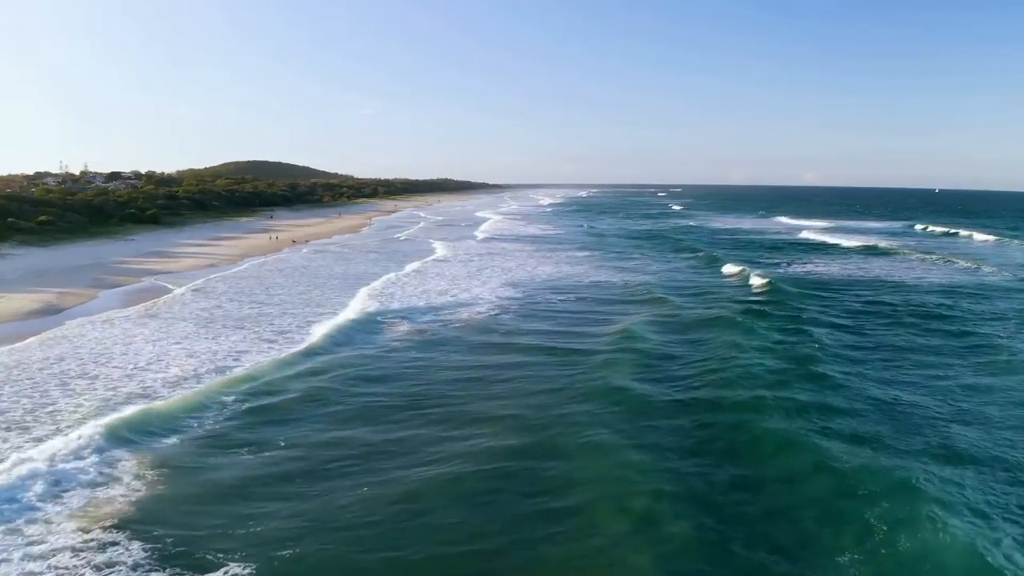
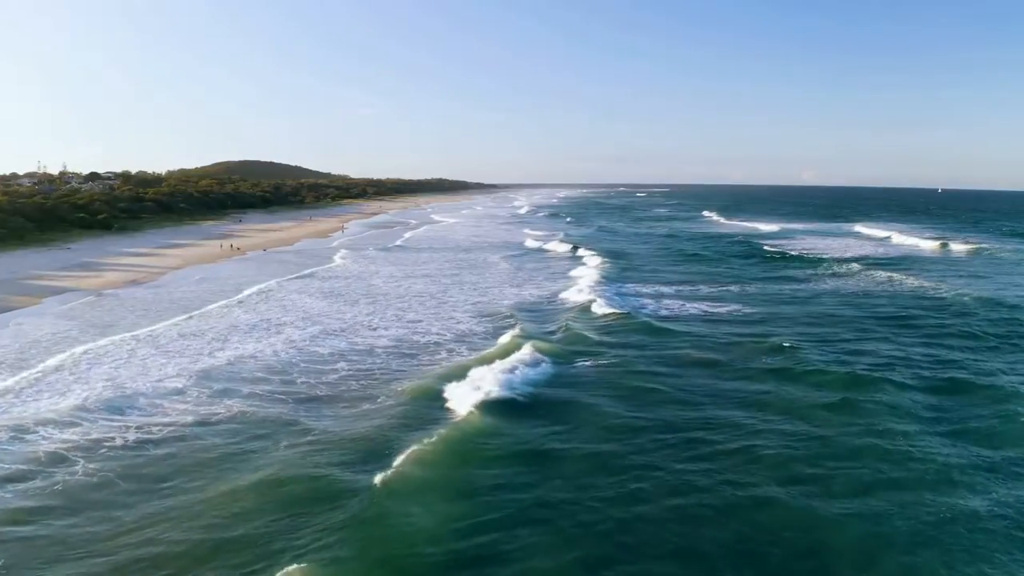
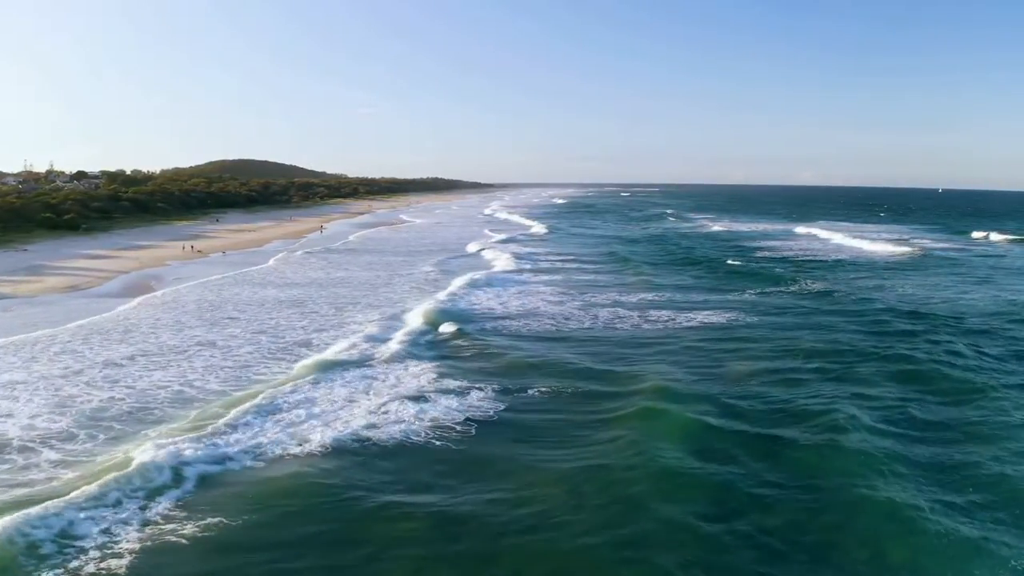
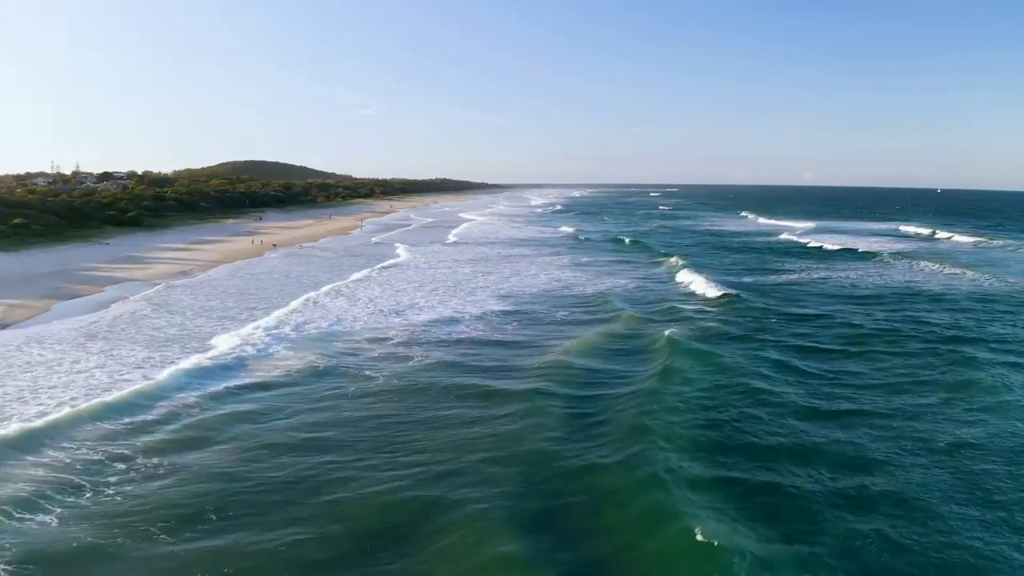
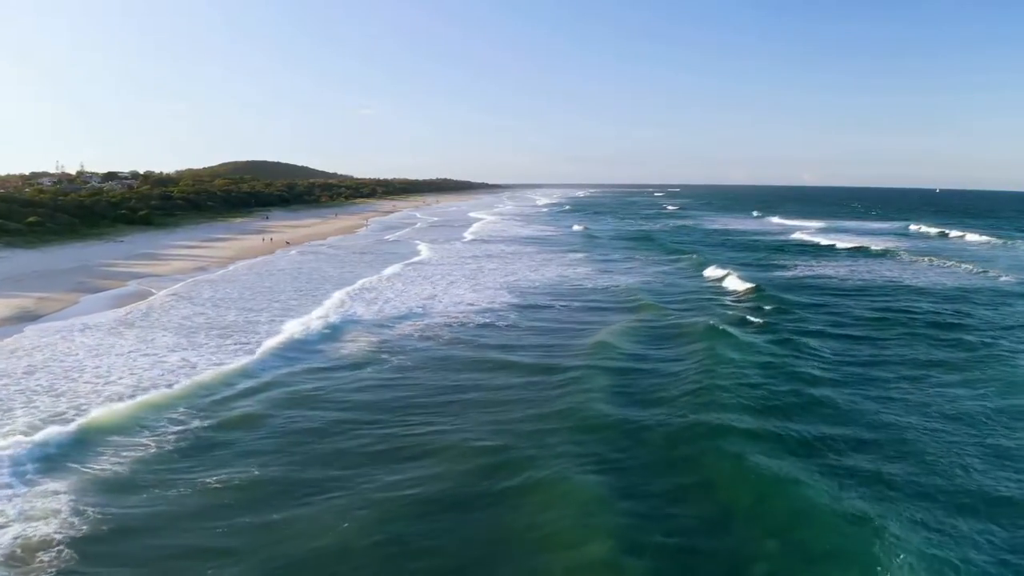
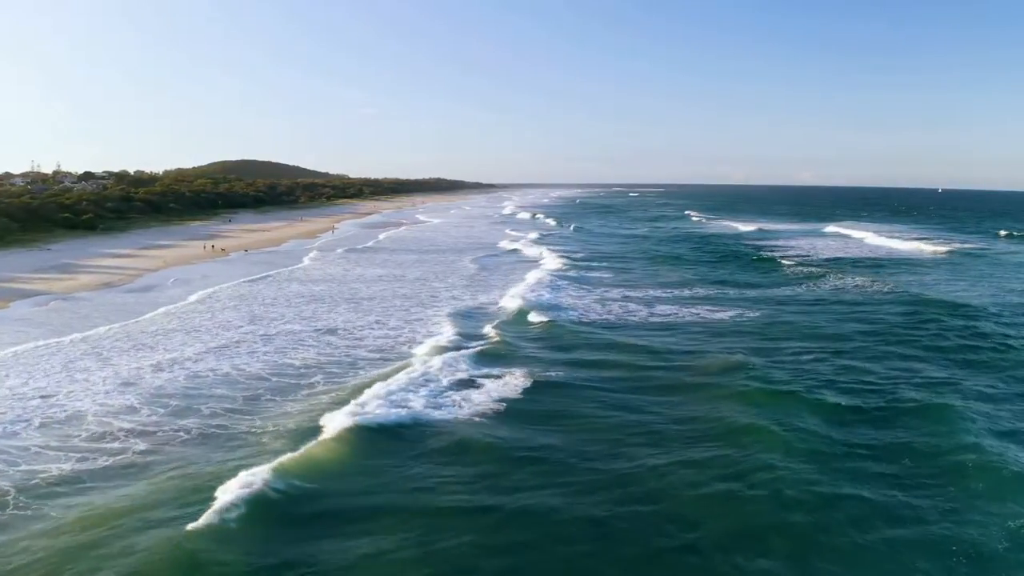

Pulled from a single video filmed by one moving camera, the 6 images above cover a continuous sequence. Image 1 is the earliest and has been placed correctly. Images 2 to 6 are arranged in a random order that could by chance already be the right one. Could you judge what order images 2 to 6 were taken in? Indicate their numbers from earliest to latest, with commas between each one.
5, 4, 2, 6, 3
